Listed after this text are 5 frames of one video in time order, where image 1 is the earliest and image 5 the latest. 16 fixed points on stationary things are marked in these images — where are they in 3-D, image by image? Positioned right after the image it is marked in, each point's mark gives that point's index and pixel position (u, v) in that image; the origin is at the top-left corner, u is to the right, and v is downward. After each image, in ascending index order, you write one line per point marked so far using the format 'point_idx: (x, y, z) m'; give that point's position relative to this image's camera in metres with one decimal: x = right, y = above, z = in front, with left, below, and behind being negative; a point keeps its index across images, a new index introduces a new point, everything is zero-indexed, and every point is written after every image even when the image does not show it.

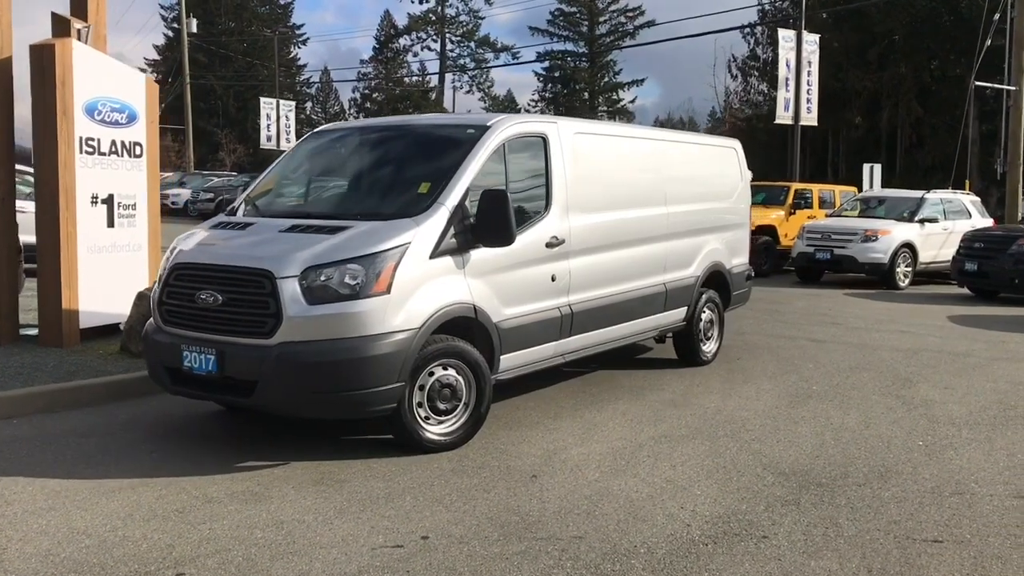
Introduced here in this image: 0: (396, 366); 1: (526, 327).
0: (-0.6, -0.4, +5.4) m
1: (+0.1, -0.3, +6.3) m
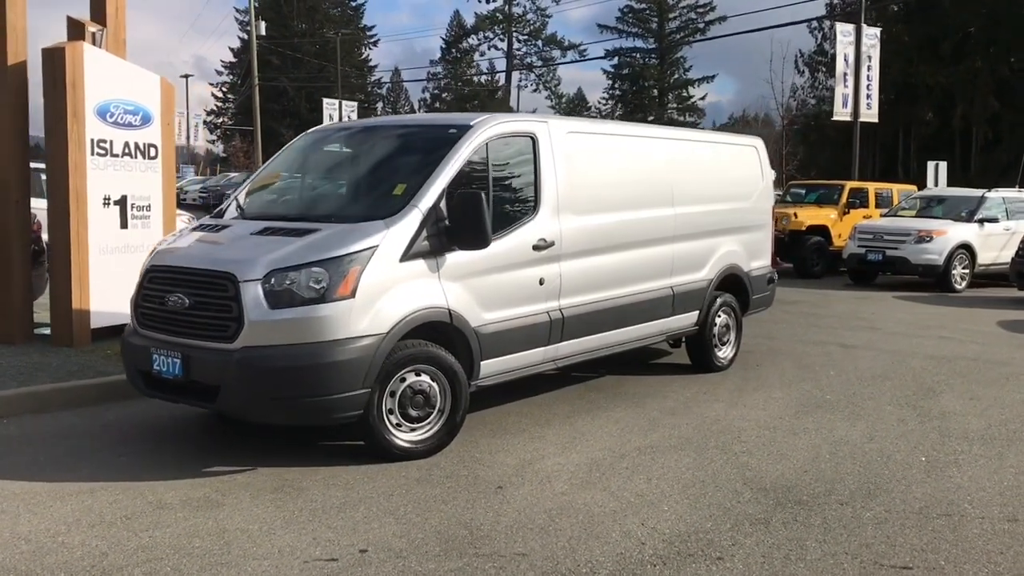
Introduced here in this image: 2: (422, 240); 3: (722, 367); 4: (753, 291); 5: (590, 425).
0: (-0.8, -0.4, +5.3) m
1: (0.0, -0.3, +6.2) m
2: (-0.5, +0.3, +5.6) m
3: (+1.8, -0.7, +8.5) m
4: (+2.2, 0.0, +8.8) m
5: (+0.5, -0.9, +6.5) m
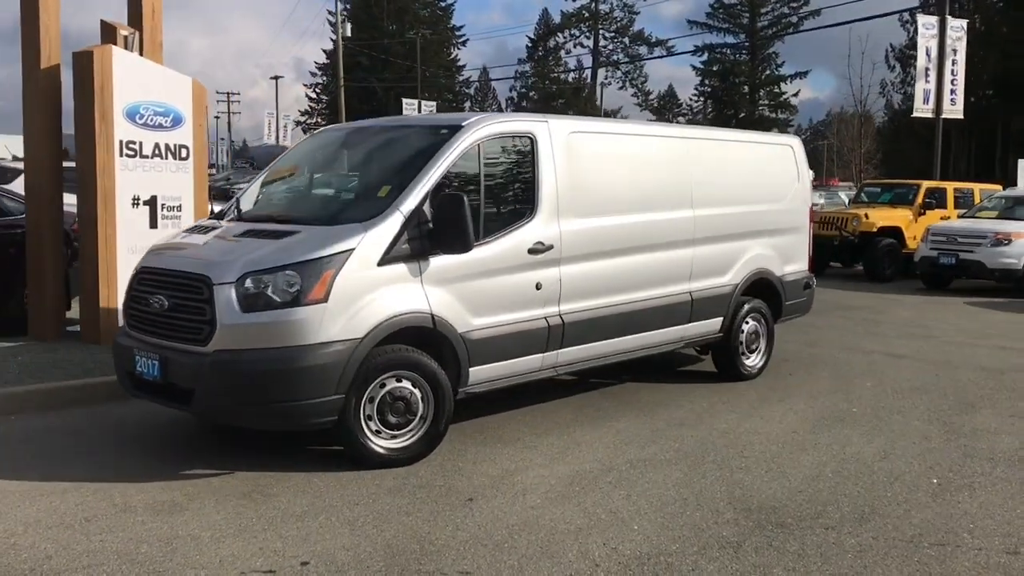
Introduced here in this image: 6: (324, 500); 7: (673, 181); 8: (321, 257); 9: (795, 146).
0: (-0.9, -0.5, +5.2) m
1: (-0.1, -0.3, +6.0) m
2: (-0.6, +0.2, +5.4) m
3: (+2.0, -0.7, +8.2) m
4: (+2.4, -0.1, +8.4) m
5: (+0.5, -0.9, +6.3) m
6: (-0.9, -1.1, +5.0) m
7: (+1.2, +0.8, +7.2) m
8: (-1.0, +0.2, +5.2) m
9: (+2.5, +1.2, +8.6) m
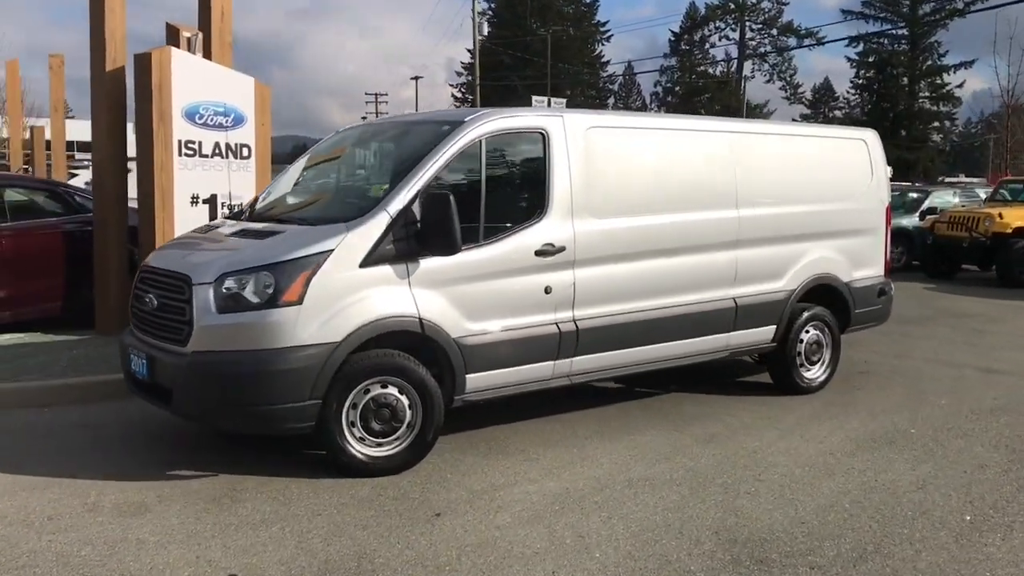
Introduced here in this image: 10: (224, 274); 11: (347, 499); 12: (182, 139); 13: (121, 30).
0: (-1.0, -0.5, +5.1) m
1: (-0.1, -0.3, +5.7) m
2: (-0.7, +0.2, +5.2) m
3: (+2.3, -0.8, +7.5) m
4: (+2.7, -0.1, +7.8) m
5: (+0.5, -1.0, +5.9) m
6: (-1.1, -1.1, +4.8) m
7: (+1.4, +0.8, +6.7) m
8: (-1.1, +0.1, +5.0) m
9: (+2.9, +1.2, +7.9) m
10: (-1.5, +0.1, +5.1) m
11: (-0.8, -1.1, +5.0) m
12: (-2.9, +1.3, +8.7) m
13: (-3.4, +2.3, +8.6) m
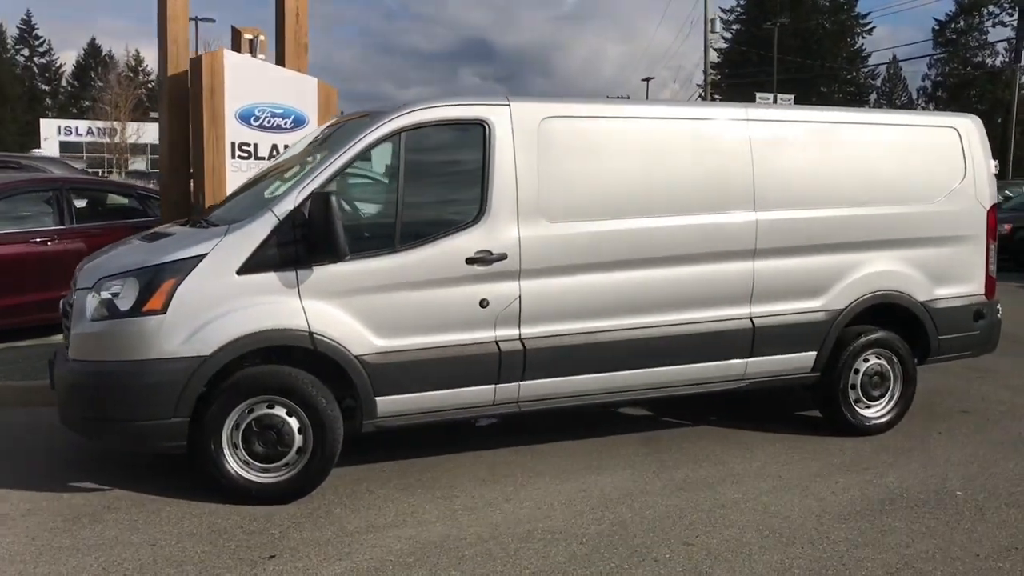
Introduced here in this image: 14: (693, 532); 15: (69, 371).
0: (-1.6, -0.5, +4.7) m
1: (-0.5, -0.4, +5.1) m
2: (-1.2, +0.2, +4.8) m
3: (+2.3, -0.9, +6.2) m
4: (+2.7, -0.3, +6.3) m
5: (+0.2, -1.1, +5.1) m
6: (-1.7, -1.1, +4.5) m
7: (+1.2, +0.7, +5.7) m
8: (-1.6, +0.1, +4.7) m
9: (+3.0, +1.1, +6.4) m
10: (-2.0, 0.0, +4.8) m
11: (-1.4, -1.1, +4.5) m
12: (-2.4, +1.3, +8.7) m
13: (-2.9, +2.3, +8.7) m
14: (+0.8, -1.1, +4.5) m
15: (-2.1, -0.4, +4.8) m
